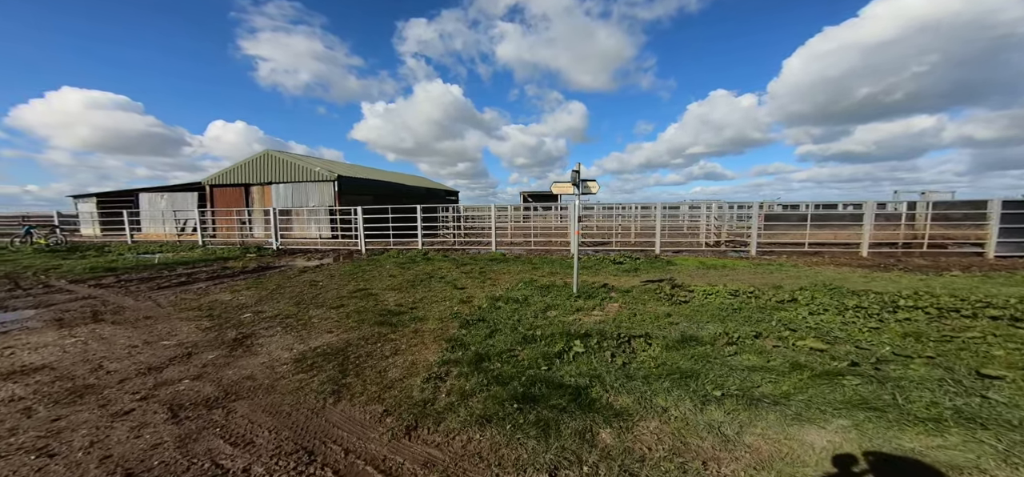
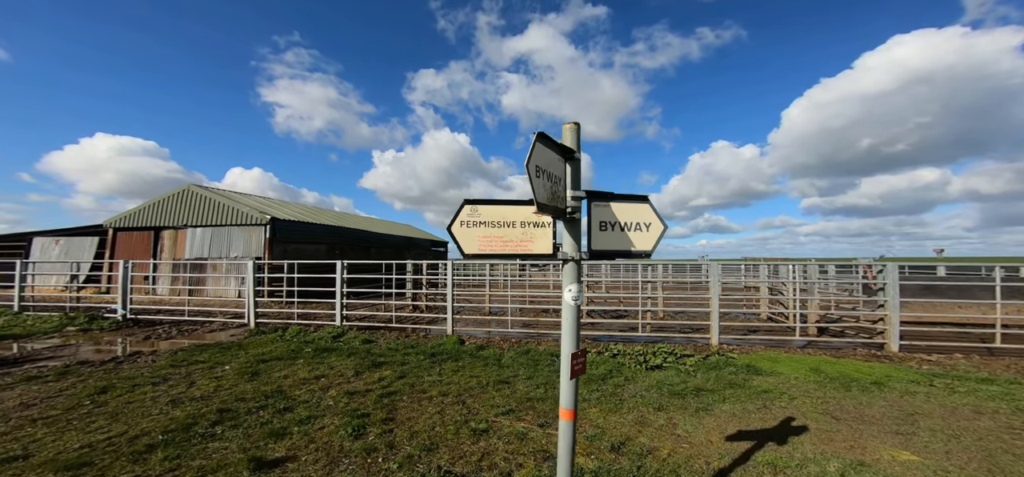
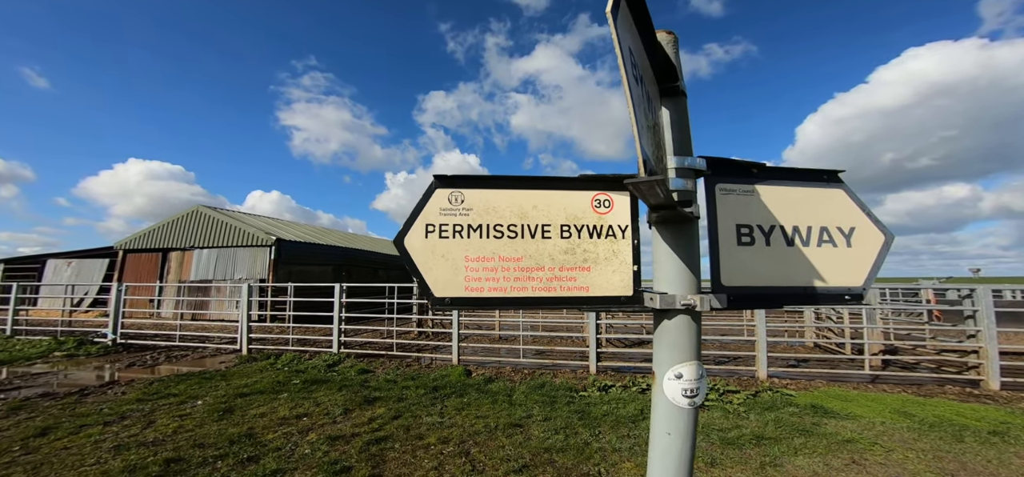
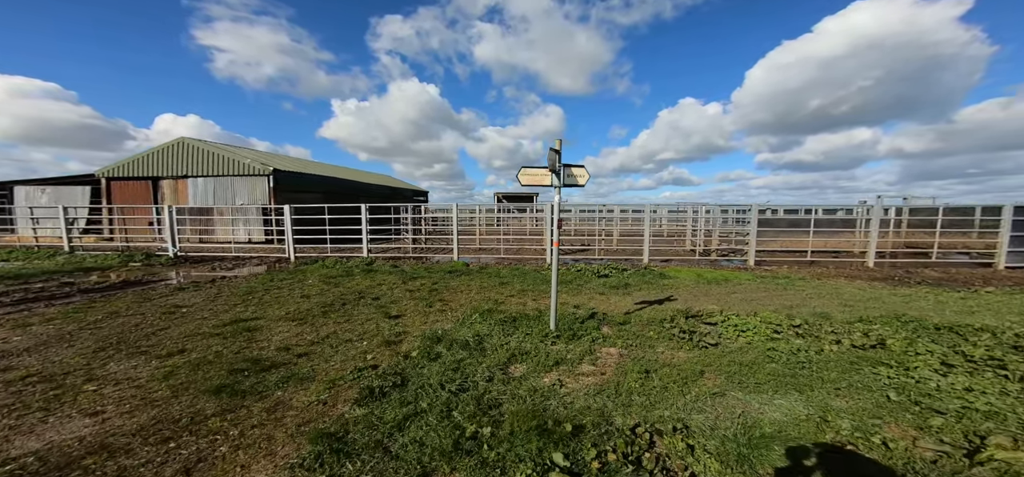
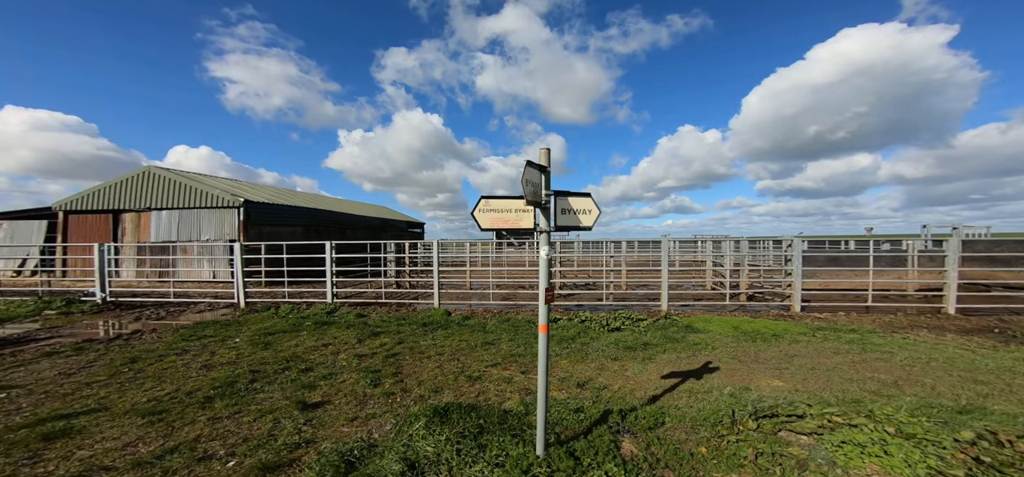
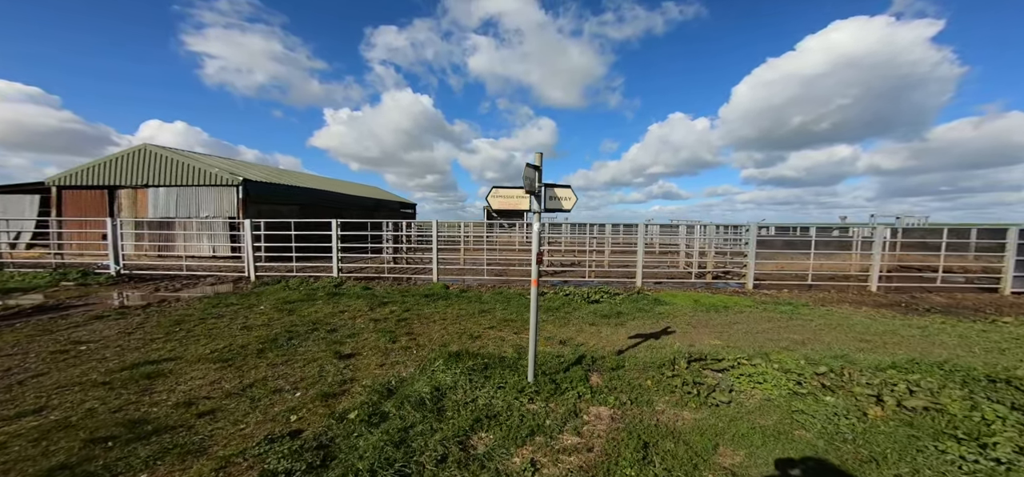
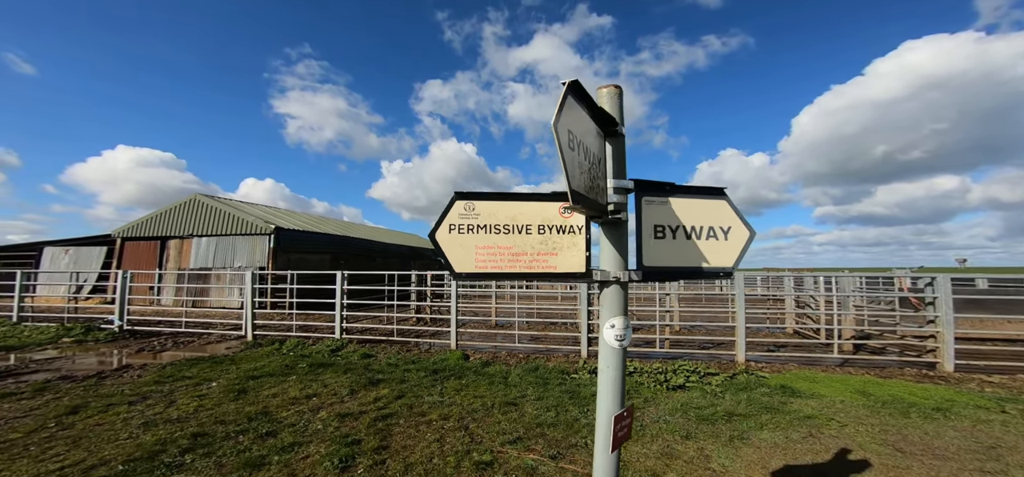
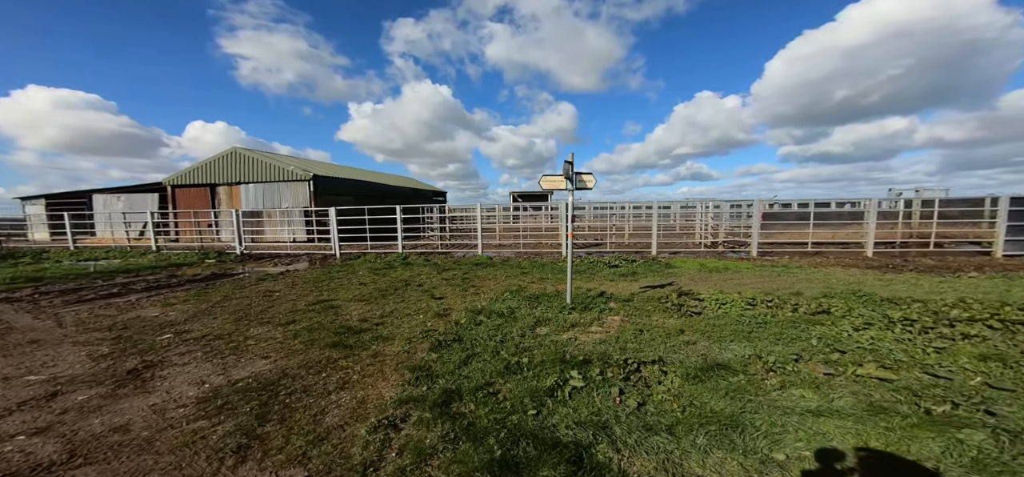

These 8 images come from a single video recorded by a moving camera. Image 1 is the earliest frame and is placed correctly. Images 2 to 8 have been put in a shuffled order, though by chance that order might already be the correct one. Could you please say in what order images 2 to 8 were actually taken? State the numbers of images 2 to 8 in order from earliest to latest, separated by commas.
8, 4, 6, 5, 2, 7, 3
